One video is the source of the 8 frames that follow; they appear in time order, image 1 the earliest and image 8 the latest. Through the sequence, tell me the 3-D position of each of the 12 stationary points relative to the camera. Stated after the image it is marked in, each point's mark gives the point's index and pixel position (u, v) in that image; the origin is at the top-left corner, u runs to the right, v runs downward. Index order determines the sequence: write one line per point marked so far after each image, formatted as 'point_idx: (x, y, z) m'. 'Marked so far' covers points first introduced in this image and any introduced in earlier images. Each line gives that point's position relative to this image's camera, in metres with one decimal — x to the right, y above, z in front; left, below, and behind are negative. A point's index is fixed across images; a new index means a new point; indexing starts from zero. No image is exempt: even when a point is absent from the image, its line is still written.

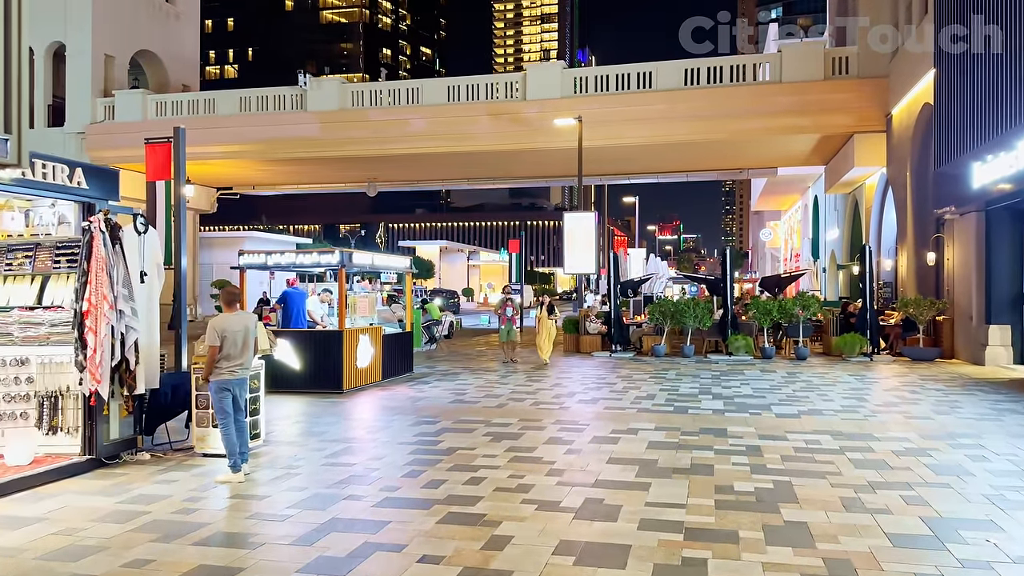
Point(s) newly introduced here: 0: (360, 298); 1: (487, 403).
0: (-2.3, -0.2, +11.8) m
1: (-0.3, -1.5, +9.8) m
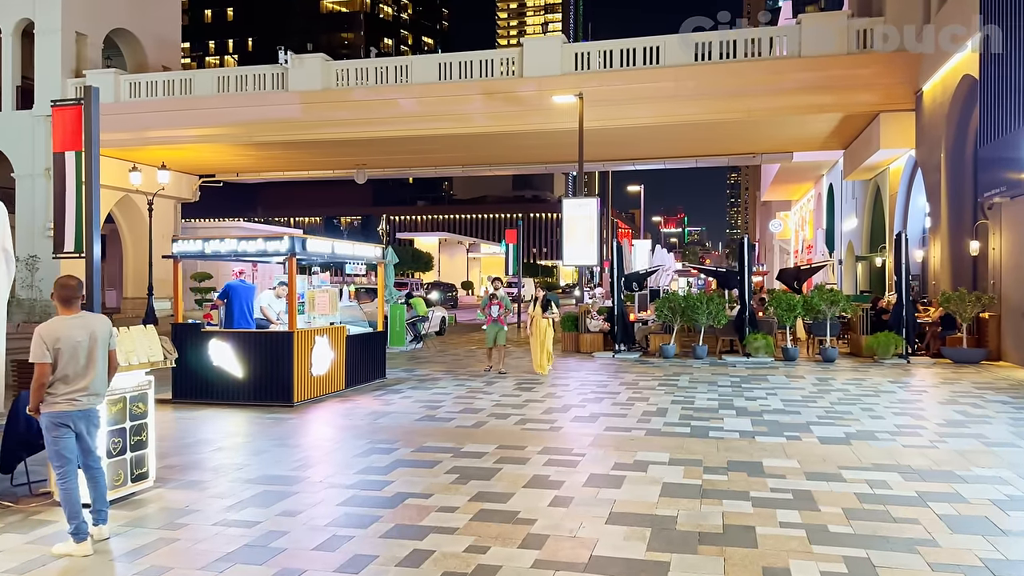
0: (-2.5, -0.1, +10.0) m
1: (-0.5, -1.4, +8.0) m
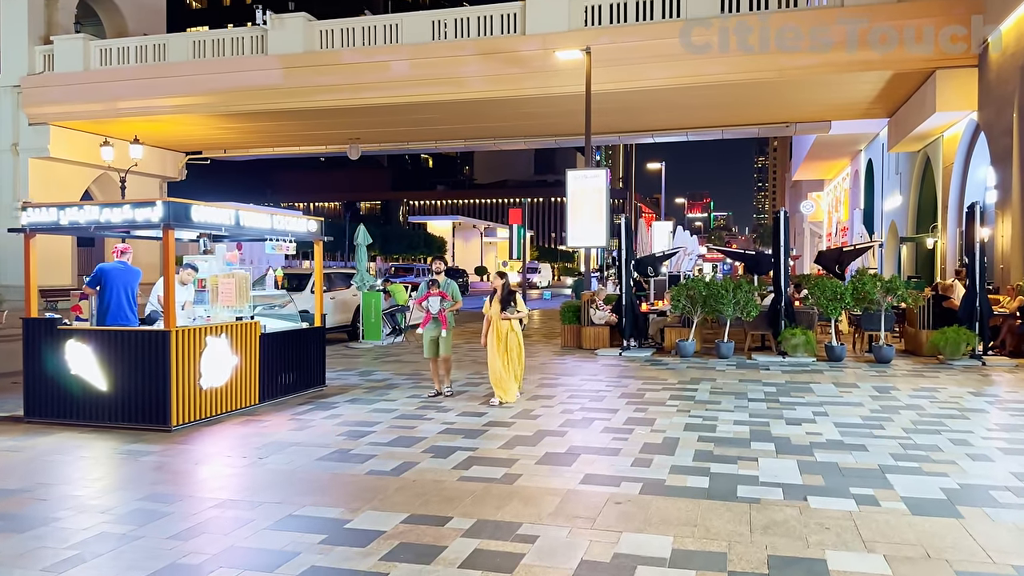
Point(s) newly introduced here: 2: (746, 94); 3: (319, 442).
0: (-2.8, +0.1, +7.7) m
1: (-0.9, -1.3, +5.7) m
2: (+5.8, +4.8, +19.2) m
3: (-1.6, -1.3, +6.4) m
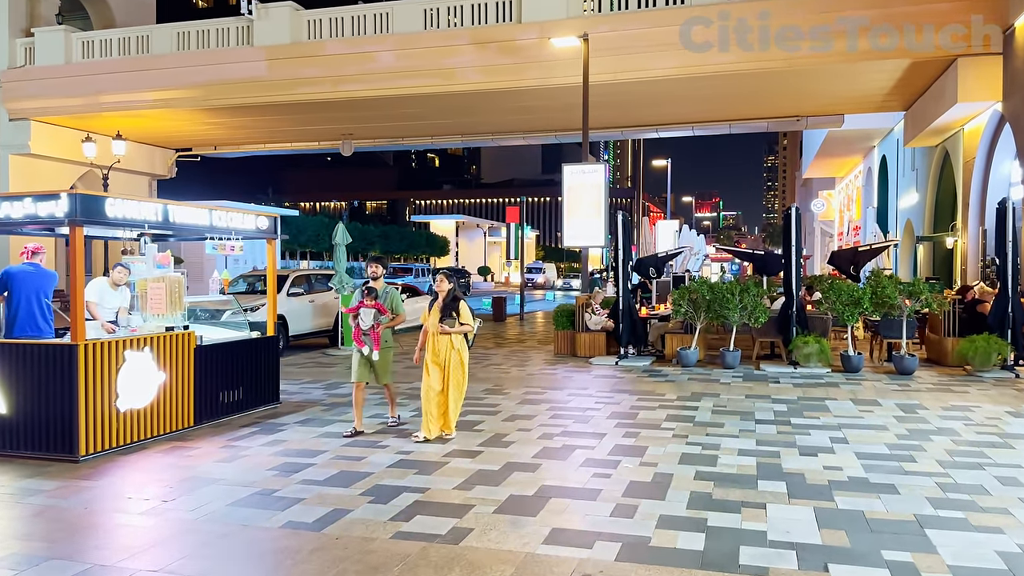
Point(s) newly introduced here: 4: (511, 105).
0: (-3.1, 0.0, +6.7) m
1: (-1.2, -1.3, +4.7) m
2: (+5.7, +4.8, +18.1) m
3: (-1.8, -1.3, +5.4) m
4: (0.0, +4.7, +19.9) m
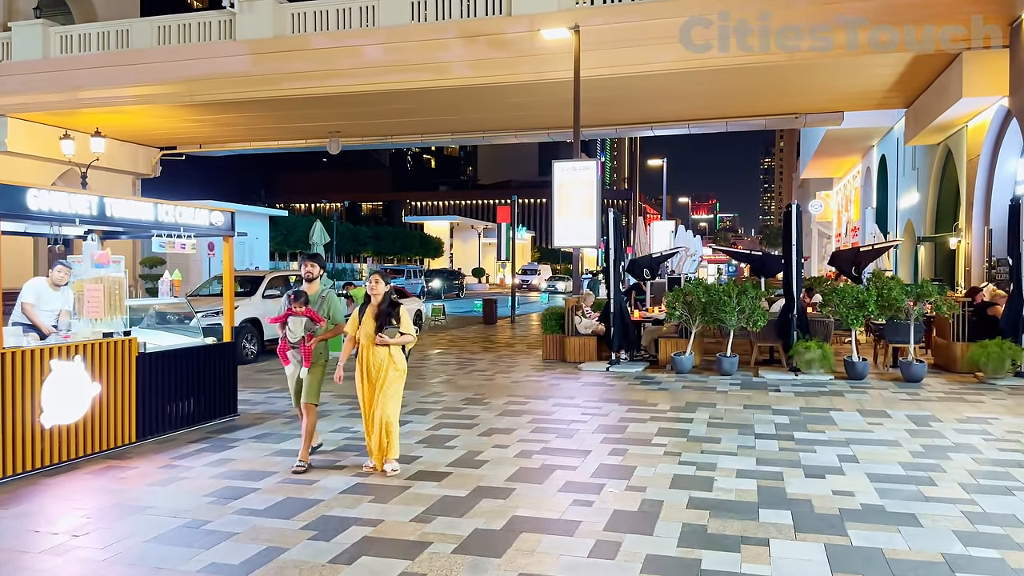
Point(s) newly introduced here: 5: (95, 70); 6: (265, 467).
0: (-3.3, 0.0, +6.1) m
1: (-1.4, -1.3, +4.0) m
2: (+5.4, +4.7, +17.5) m
3: (-2.0, -1.3, +4.8) m
4: (-0.3, +4.6, +19.3) m
5: (-10.0, +5.2, +18.7) m
6: (-1.8, -1.3, +5.7) m
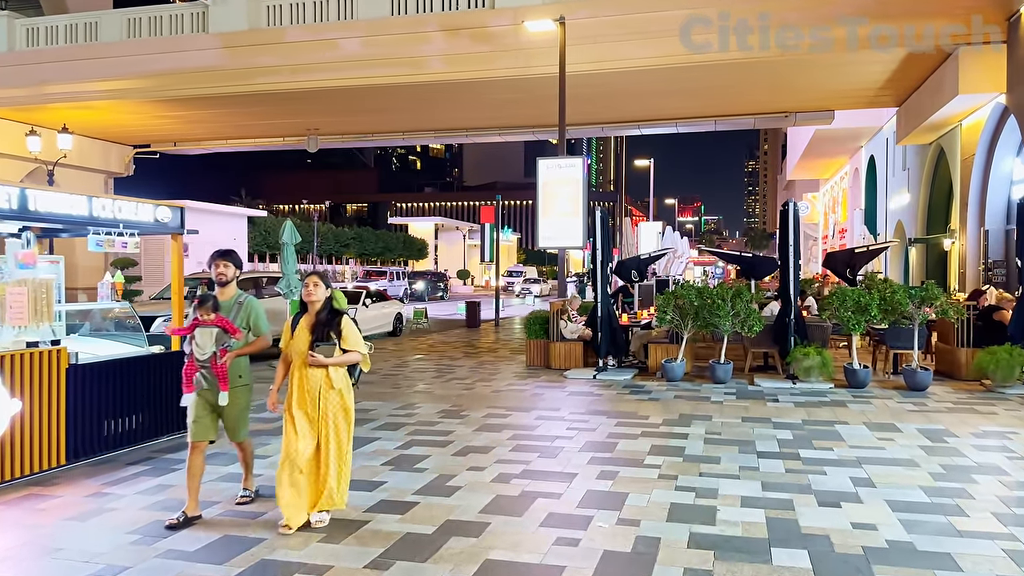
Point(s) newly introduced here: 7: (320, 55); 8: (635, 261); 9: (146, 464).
0: (-3.4, 0.0, +5.4) m
1: (-1.5, -1.4, +3.4) m
2: (+5.1, +4.7, +17.0) m
3: (-2.2, -1.4, +4.1) m
4: (-0.7, +4.6, +18.7) m
5: (-10.4, +5.1, +17.9) m
6: (-2.0, -1.3, +5.0) m
7: (-3.8, +4.7, +15.4) m
8: (+2.3, +0.5, +14.7) m
9: (-2.7, -1.3, +5.8) m
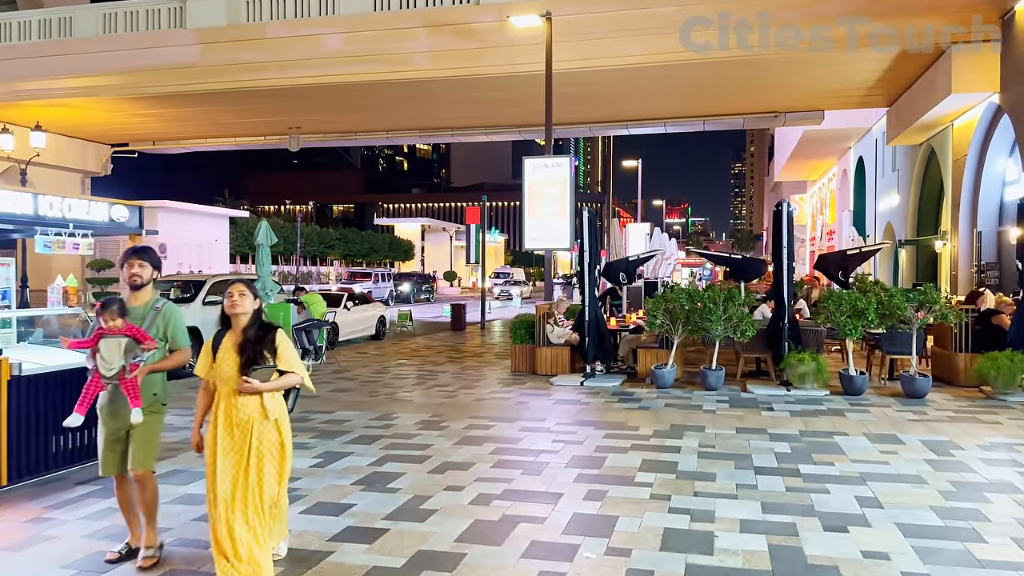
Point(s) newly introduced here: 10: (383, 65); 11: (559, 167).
0: (-3.6, 0.0, +4.9) m
1: (-1.6, -1.4, +2.9) m
2: (+4.8, +4.6, +16.7) m
3: (-2.3, -1.4, +3.7) m
4: (-1.0, +4.5, +18.3) m
5: (-10.7, +5.1, +17.3) m
6: (-2.1, -1.4, +4.6) m
7: (-4.1, +4.6, +14.9) m
8: (+2.0, +0.4, +14.3) m
9: (-2.9, -1.3, +5.4) m
10: (-2.5, +4.2, +14.7) m
11: (+0.6, +1.8, +11.2) m
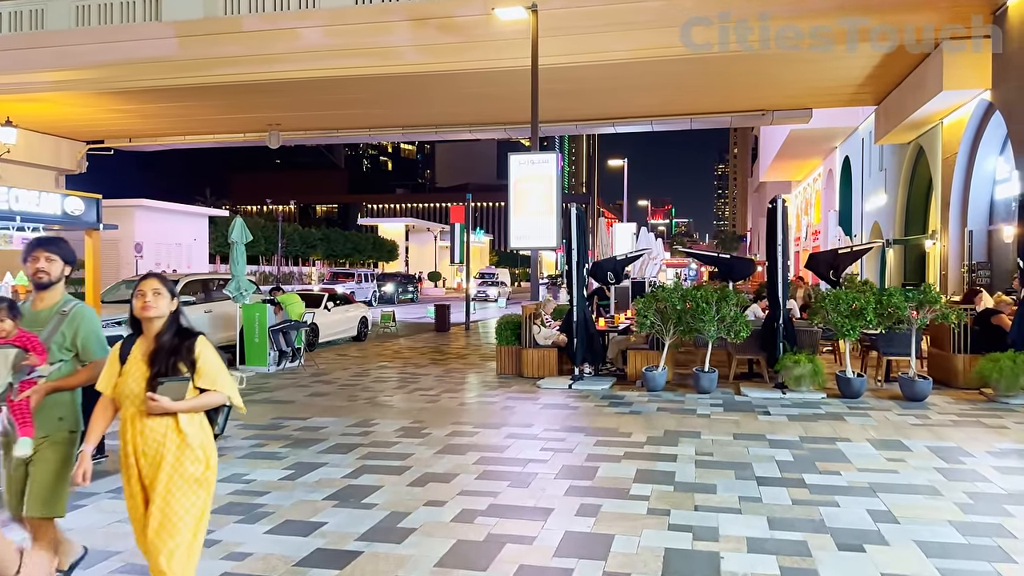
0: (-3.7, 0.0, +4.4) m
1: (-1.7, -1.4, +2.5) m
2: (+4.4, +4.6, +16.4) m
3: (-2.3, -1.4, +3.2) m
4: (-1.3, +4.5, +17.8) m
5: (-11.0, +5.1, +16.7) m
6: (-2.1, -1.3, +4.1) m
7: (-4.4, +4.6, +14.4) m
8: (+1.8, +0.4, +13.9) m
9: (-3.0, -1.3, +4.9) m
10: (-2.8, +4.2, +14.2) m
11: (+0.4, +1.8, +10.8) m
